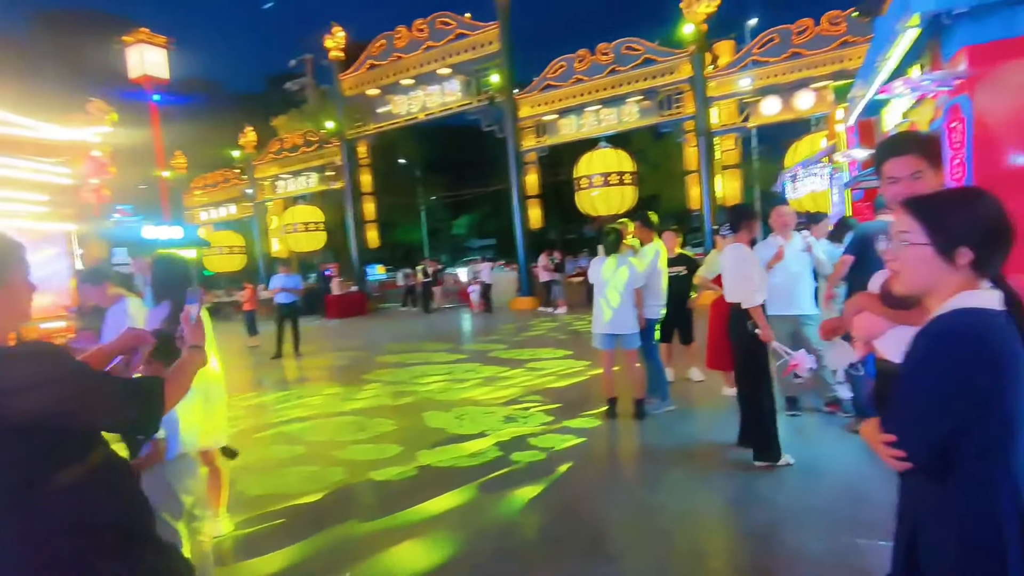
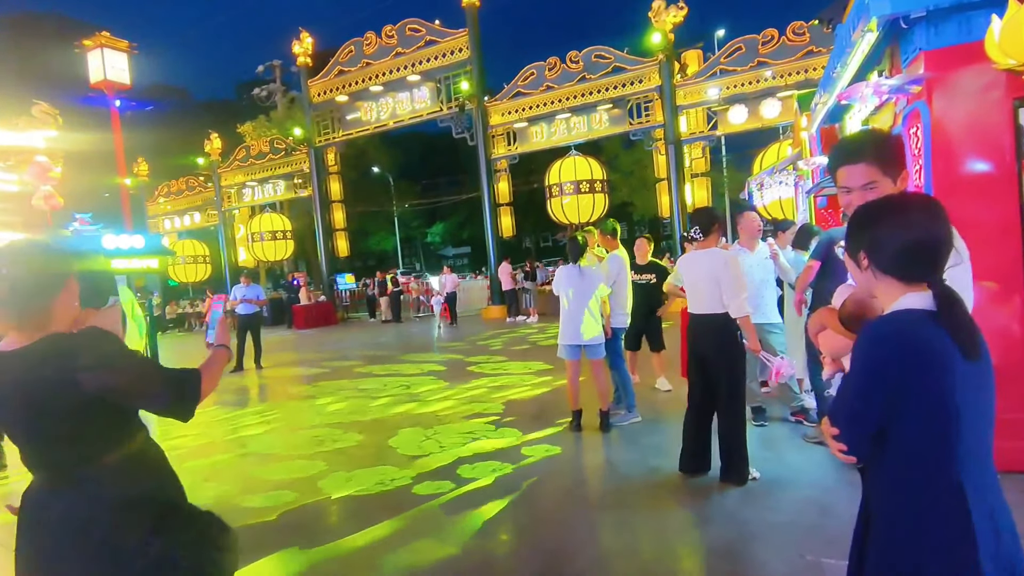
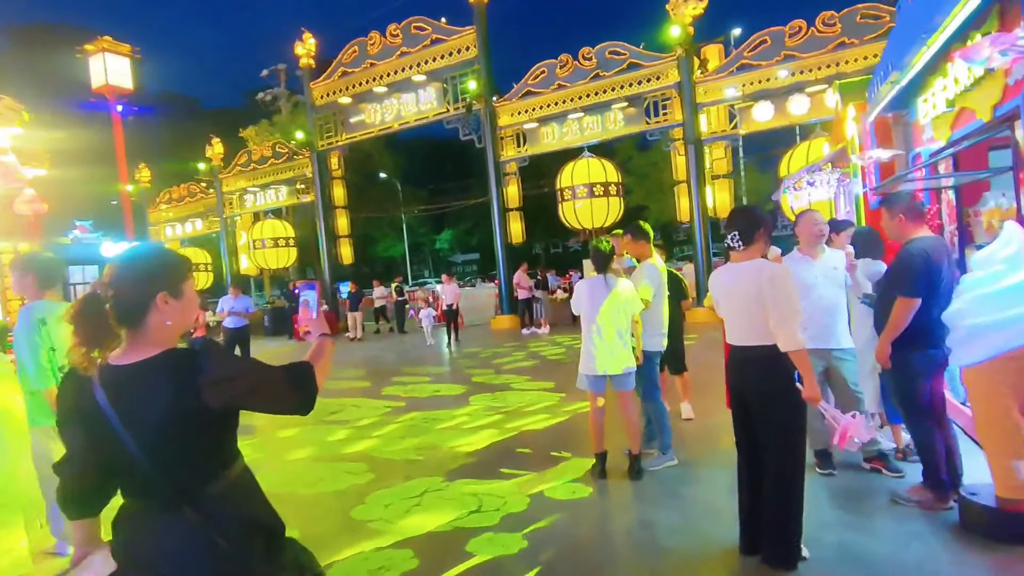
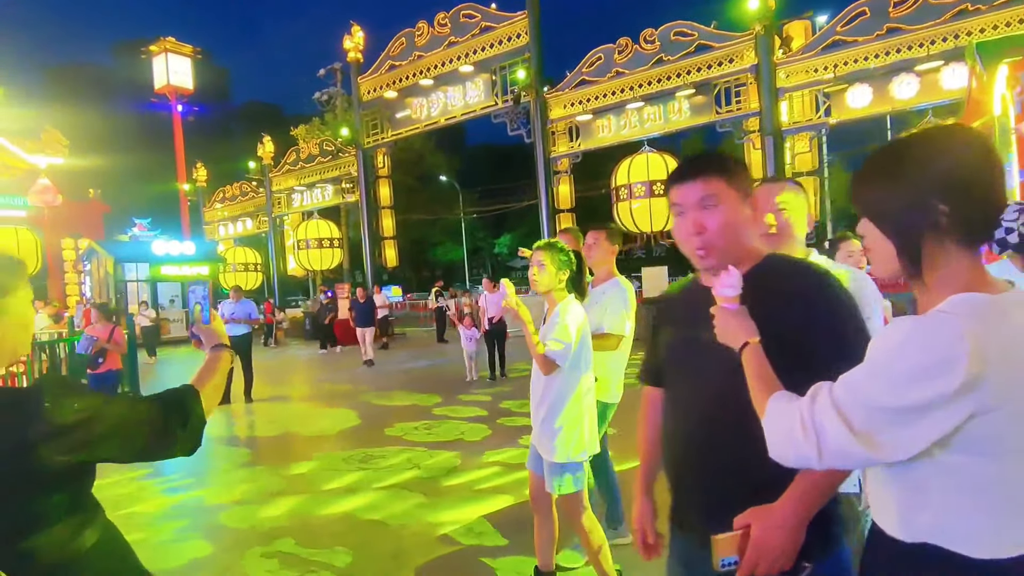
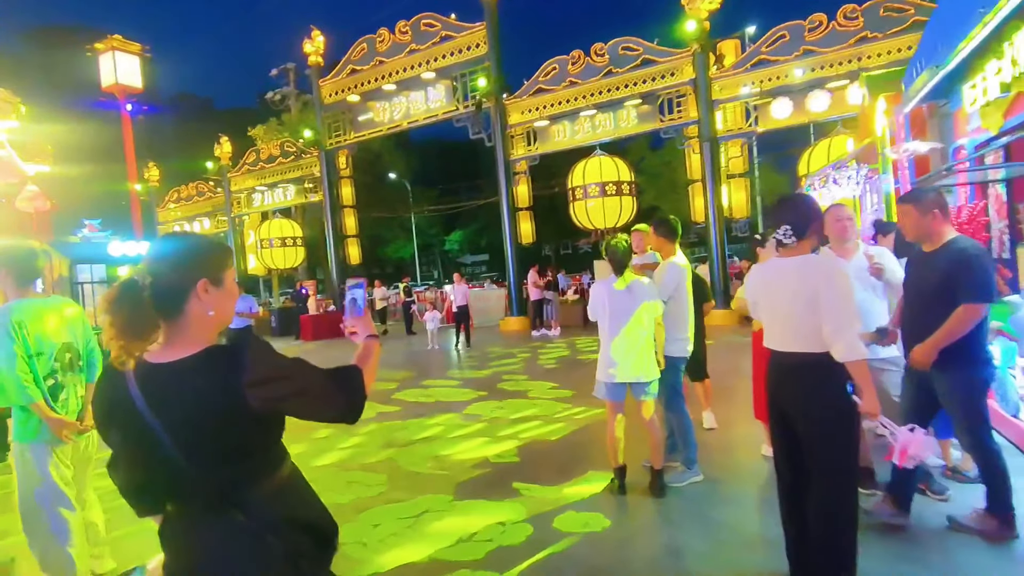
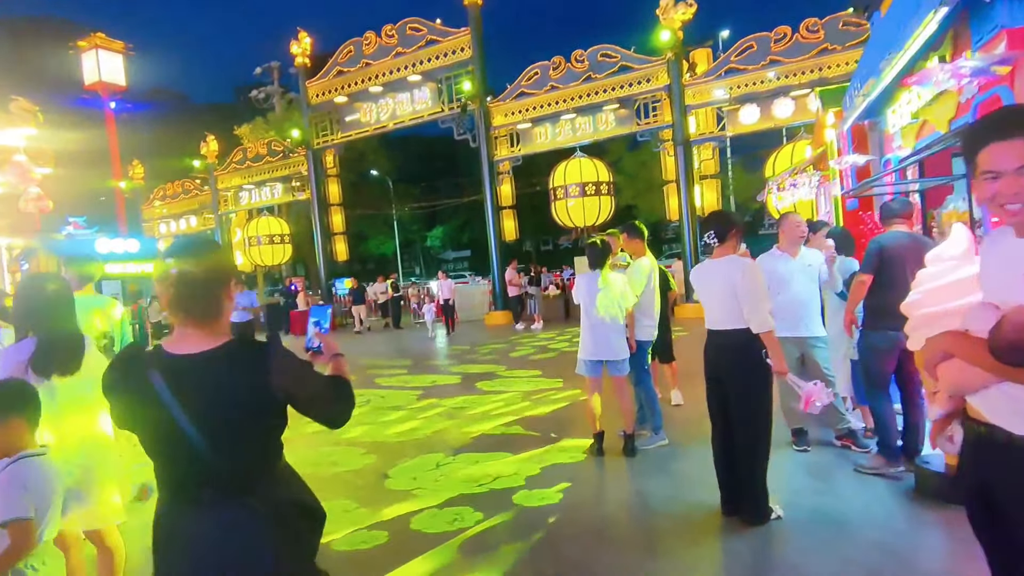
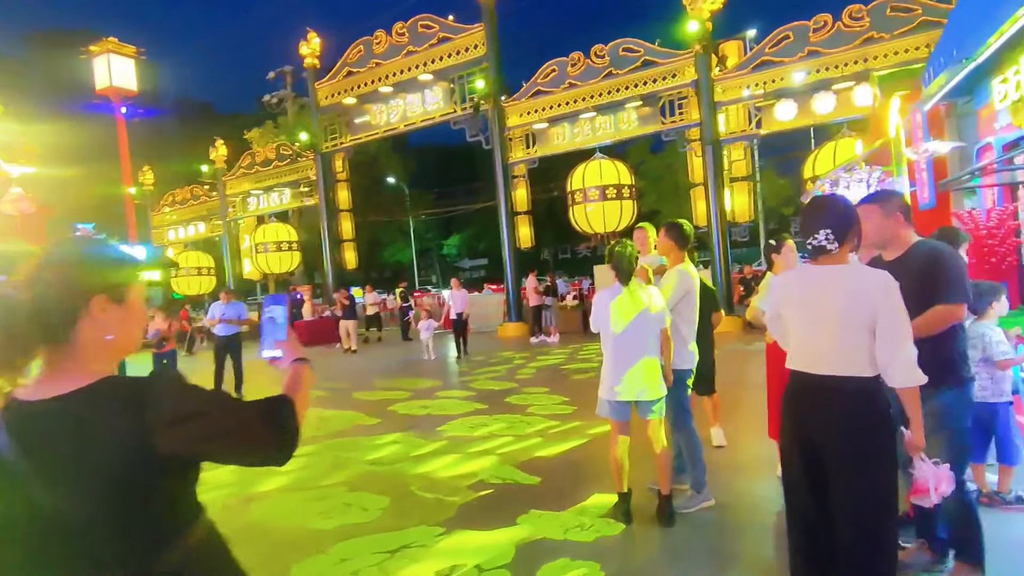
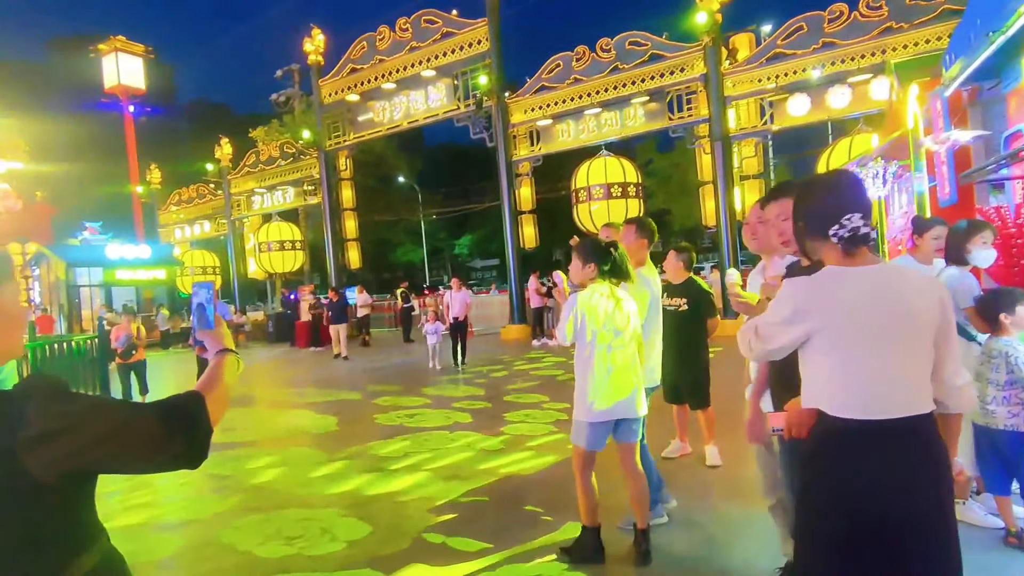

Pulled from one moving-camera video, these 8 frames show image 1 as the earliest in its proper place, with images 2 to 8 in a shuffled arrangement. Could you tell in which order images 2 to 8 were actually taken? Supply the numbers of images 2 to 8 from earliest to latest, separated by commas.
2, 6, 3, 5, 7, 8, 4
